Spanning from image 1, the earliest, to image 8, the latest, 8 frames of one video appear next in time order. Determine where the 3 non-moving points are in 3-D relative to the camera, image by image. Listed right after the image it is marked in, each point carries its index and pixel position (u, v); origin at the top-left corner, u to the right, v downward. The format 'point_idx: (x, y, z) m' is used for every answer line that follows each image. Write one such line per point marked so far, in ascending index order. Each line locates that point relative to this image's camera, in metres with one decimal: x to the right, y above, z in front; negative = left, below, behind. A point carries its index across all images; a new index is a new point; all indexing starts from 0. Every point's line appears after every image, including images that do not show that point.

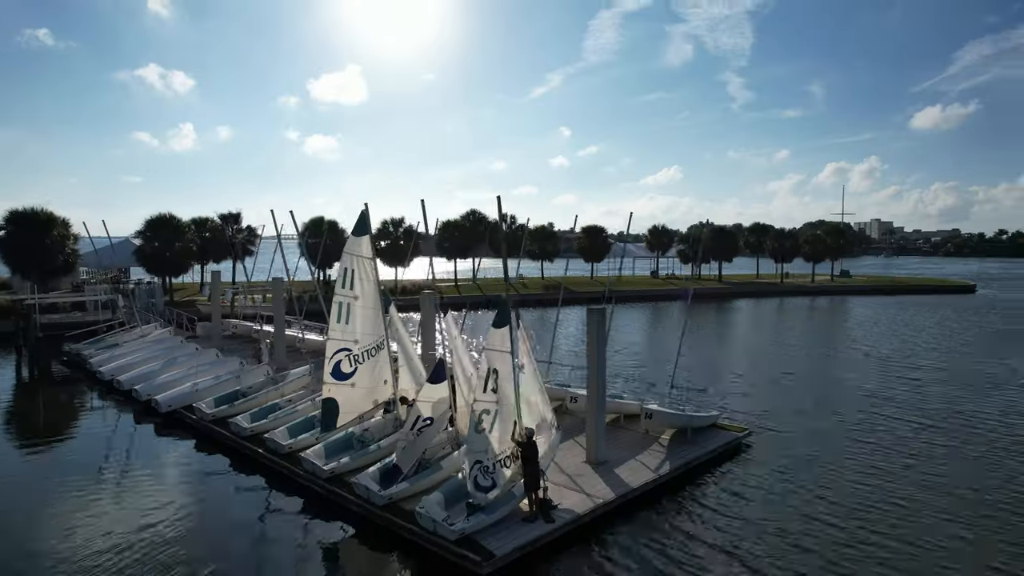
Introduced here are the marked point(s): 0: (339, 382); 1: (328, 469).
0: (-4.5, -2.3, +17.3) m
1: (-4.6, -4.5, +16.9) m
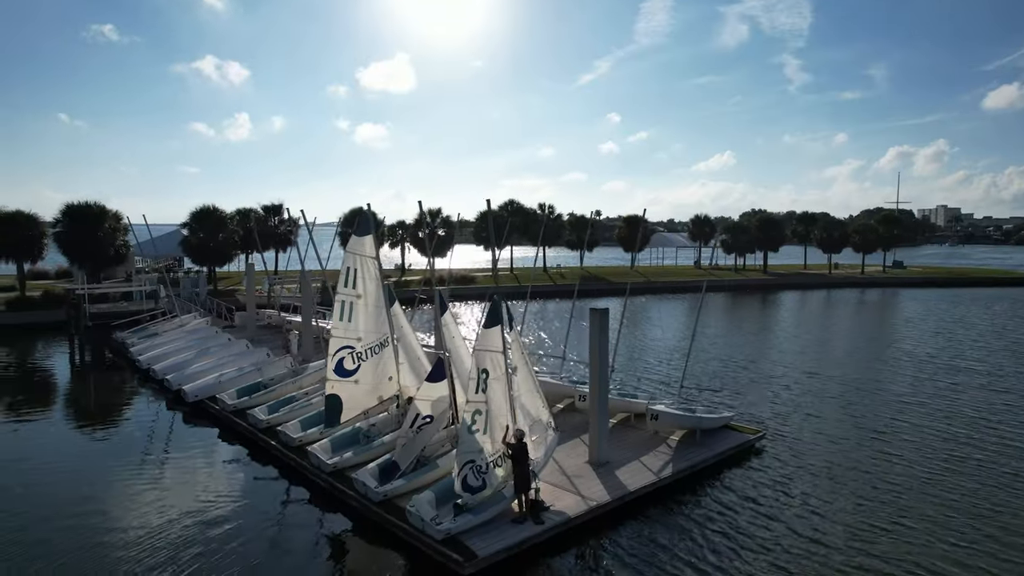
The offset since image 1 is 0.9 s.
0: (-4.5, -2.3, +17.7) m
1: (-4.6, -4.5, +17.4) m
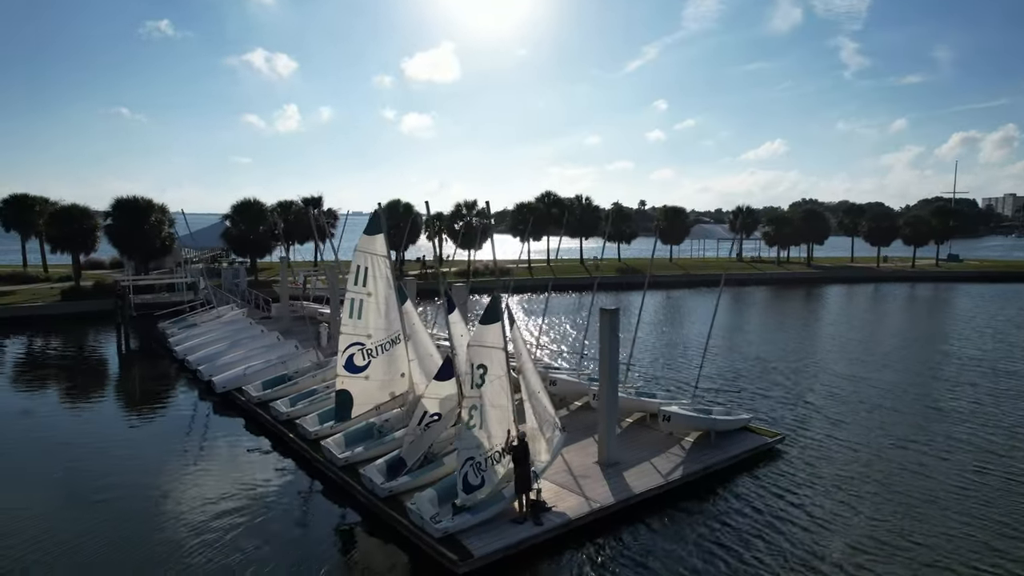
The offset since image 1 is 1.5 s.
0: (-4.3, -2.3, +18.1) m
1: (-4.5, -4.5, +17.8) m
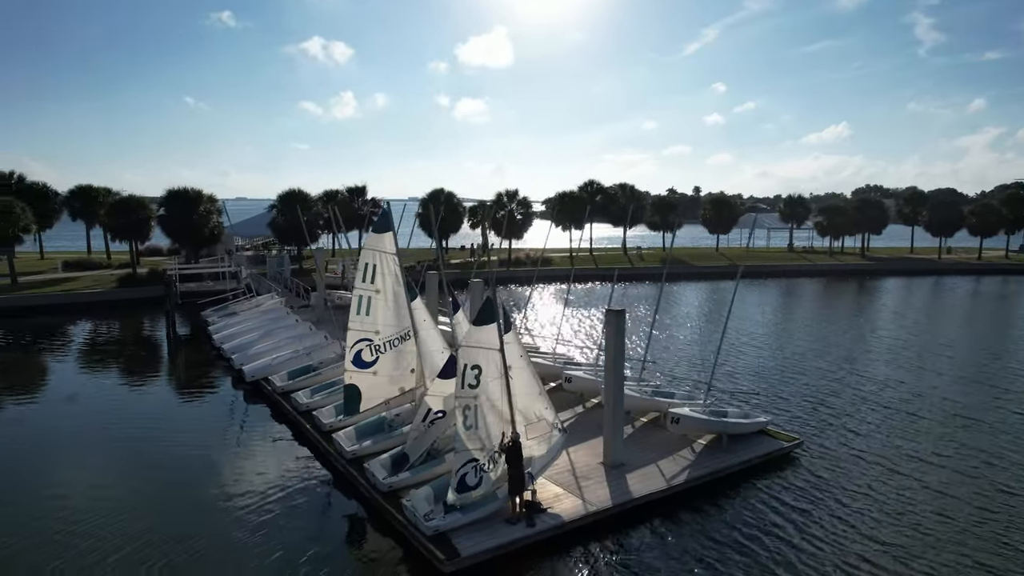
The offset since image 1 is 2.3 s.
0: (-4.2, -2.2, +18.5) m
1: (-4.4, -4.4, +18.3) m
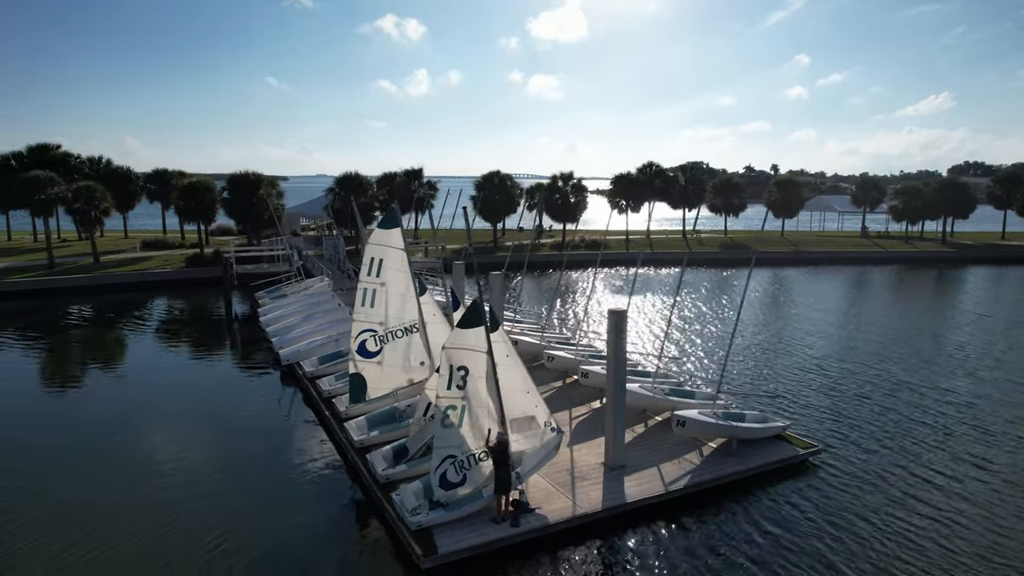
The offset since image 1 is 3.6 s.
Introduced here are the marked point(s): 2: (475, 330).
0: (-4.1, -2.1, +19.1) m
1: (-4.3, -4.3, +19.0) m
2: (-0.8, -0.9, +15.3) m
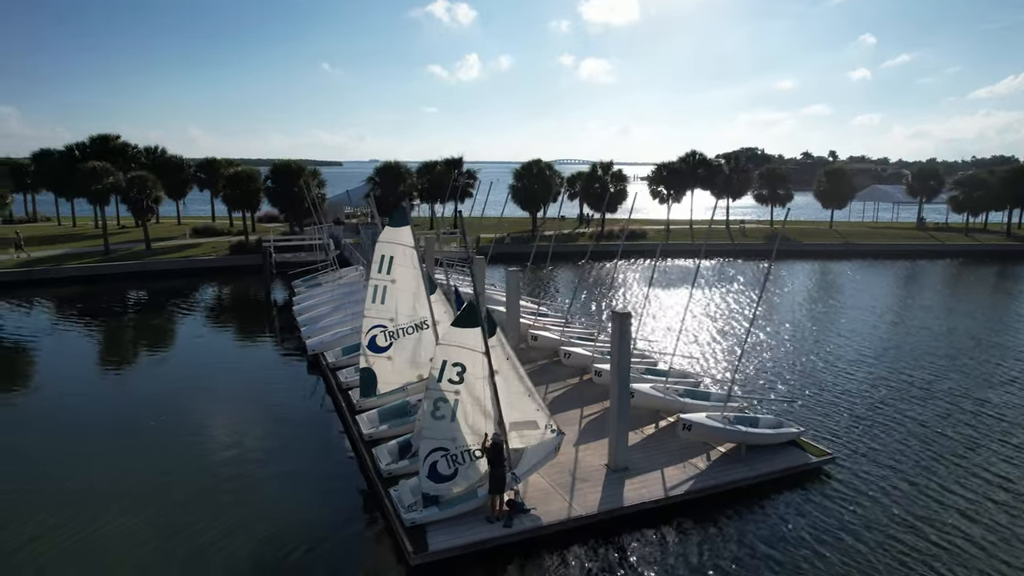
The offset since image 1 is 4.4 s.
0: (-3.9, -2.0, +19.5) m
1: (-4.1, -4.2, +19.5) m
2: (-0.9, -1.0, +15.4) m
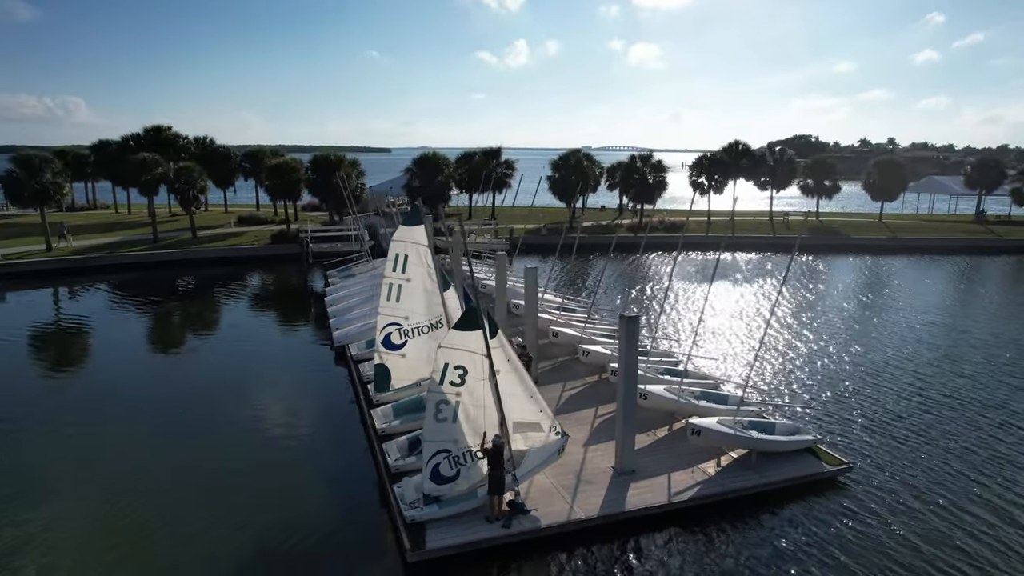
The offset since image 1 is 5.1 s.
0: (-3.5, -1.9, +19.9) m
1: (-3.9, -4.1, +19.9) m
2: (-0.9, -1.1, +15.5) m
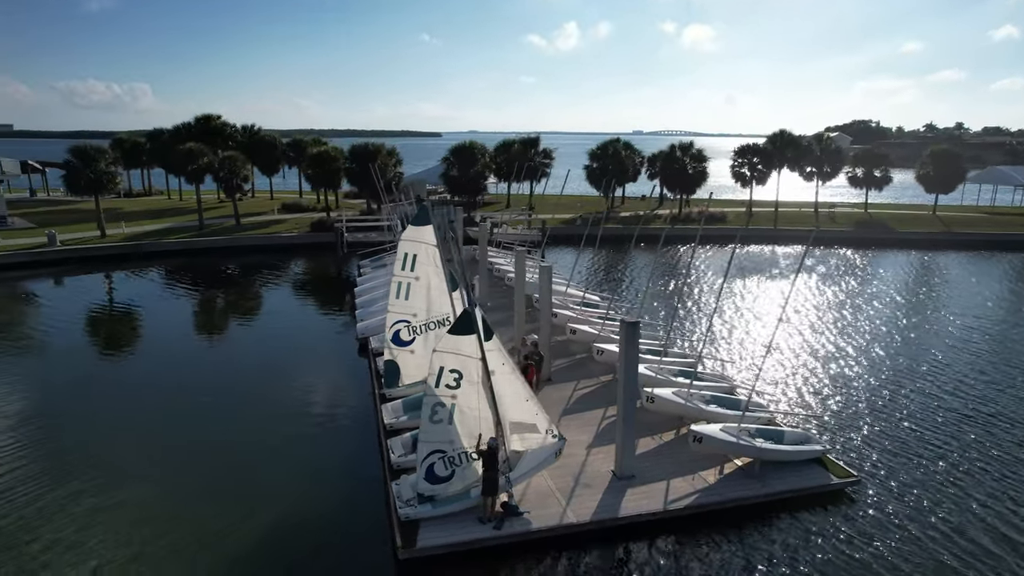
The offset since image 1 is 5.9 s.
0: (-3.4, -1.9, +20.3) m
1: (-3.7, -4.1, +20.4) m
2: (-1.0, -1.2, +15.7) m
